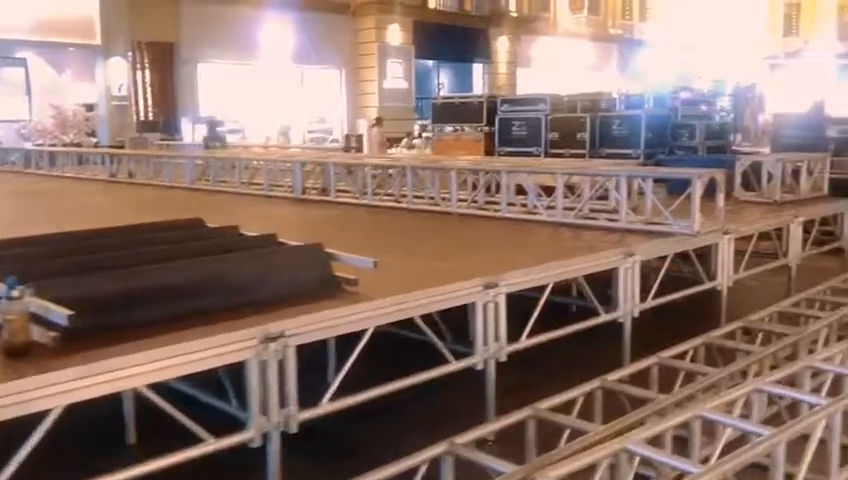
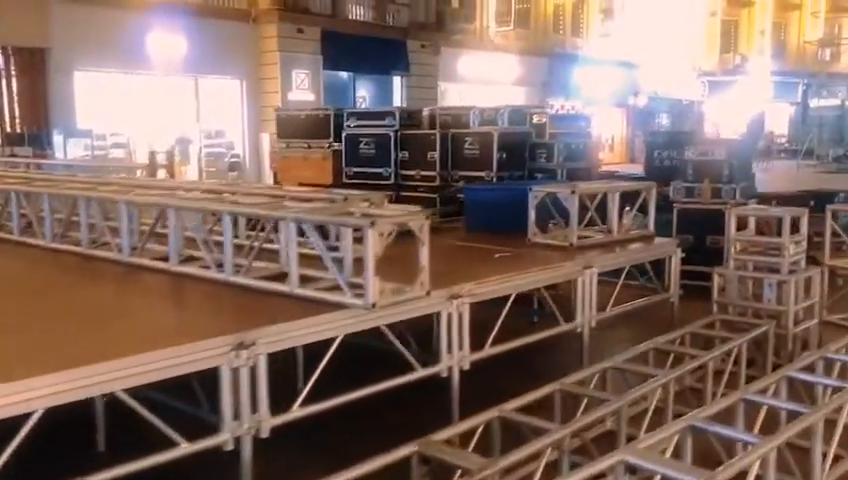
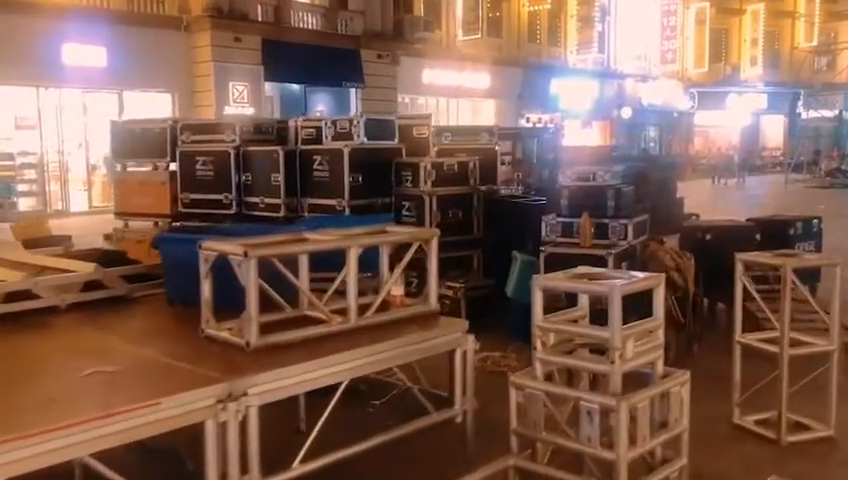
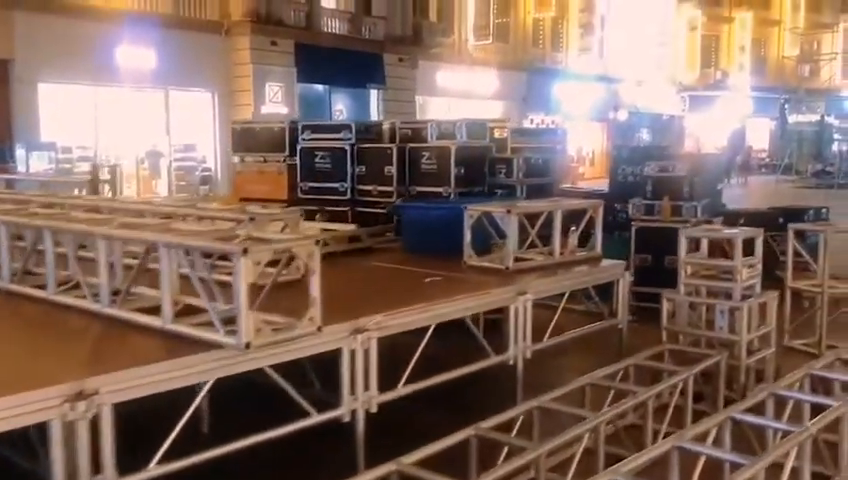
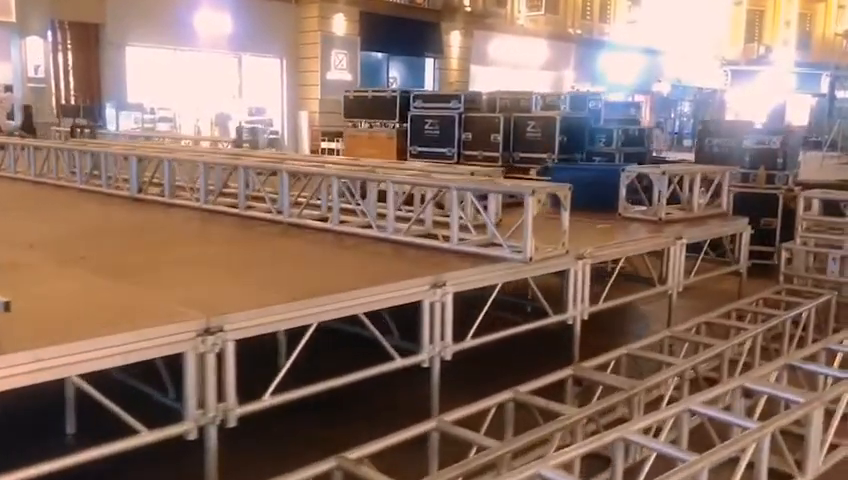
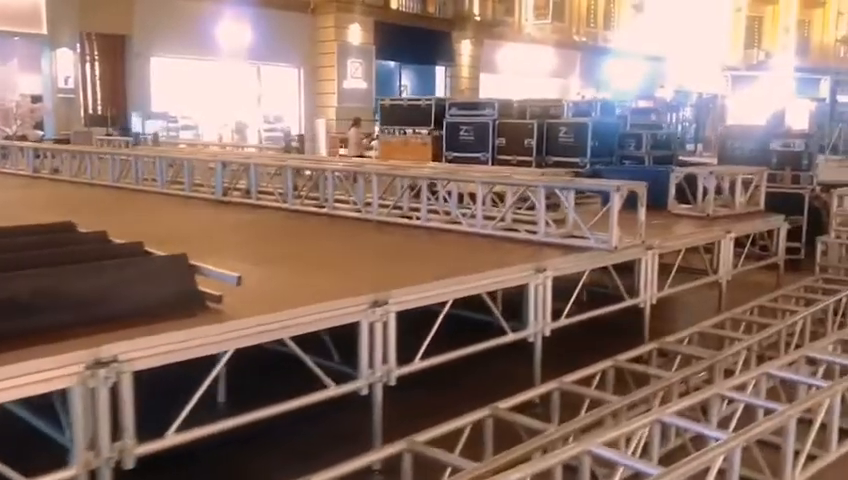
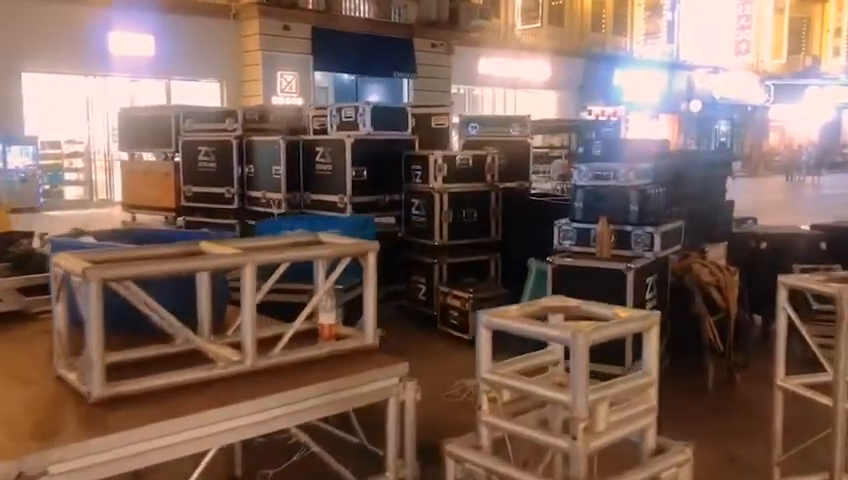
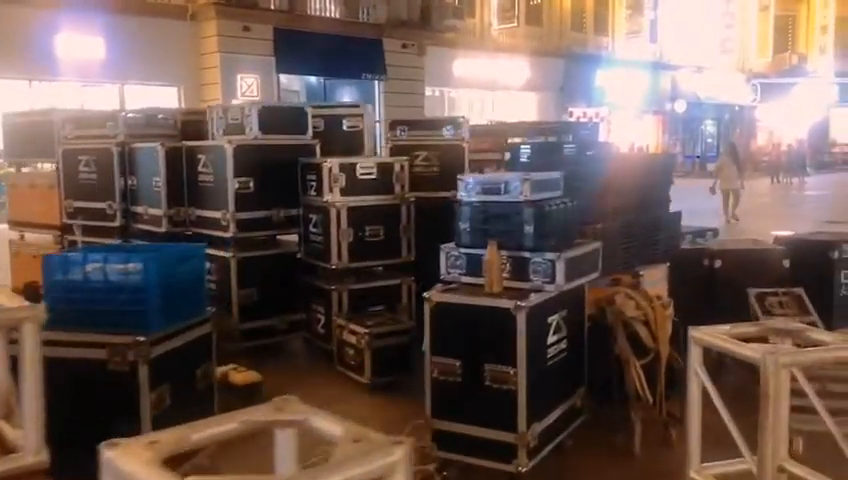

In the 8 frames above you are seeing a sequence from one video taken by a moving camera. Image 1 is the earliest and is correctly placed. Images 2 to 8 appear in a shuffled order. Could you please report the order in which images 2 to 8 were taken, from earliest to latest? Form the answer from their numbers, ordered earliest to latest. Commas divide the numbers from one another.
6, 5, 2, 4, 3, 7, 8
